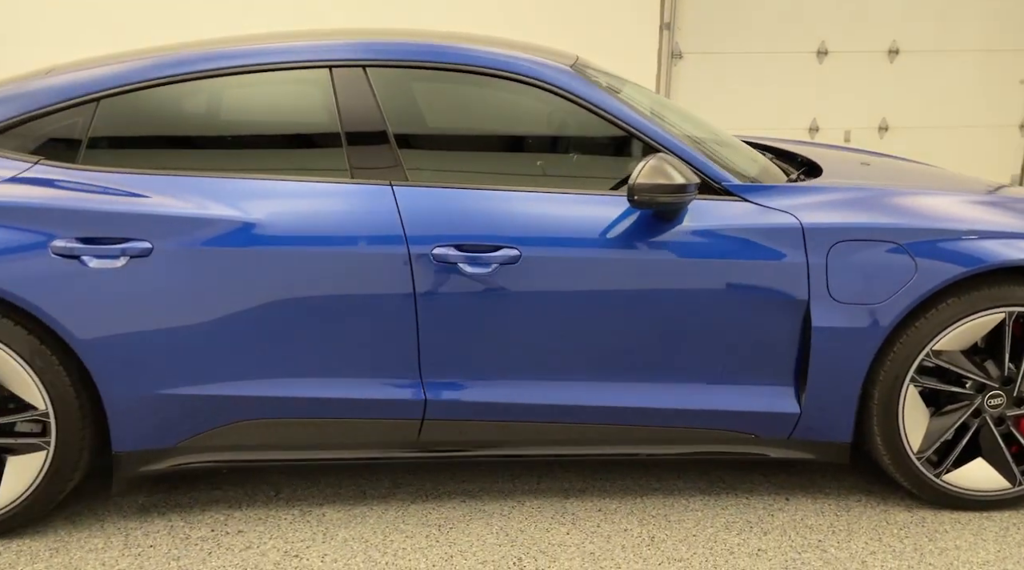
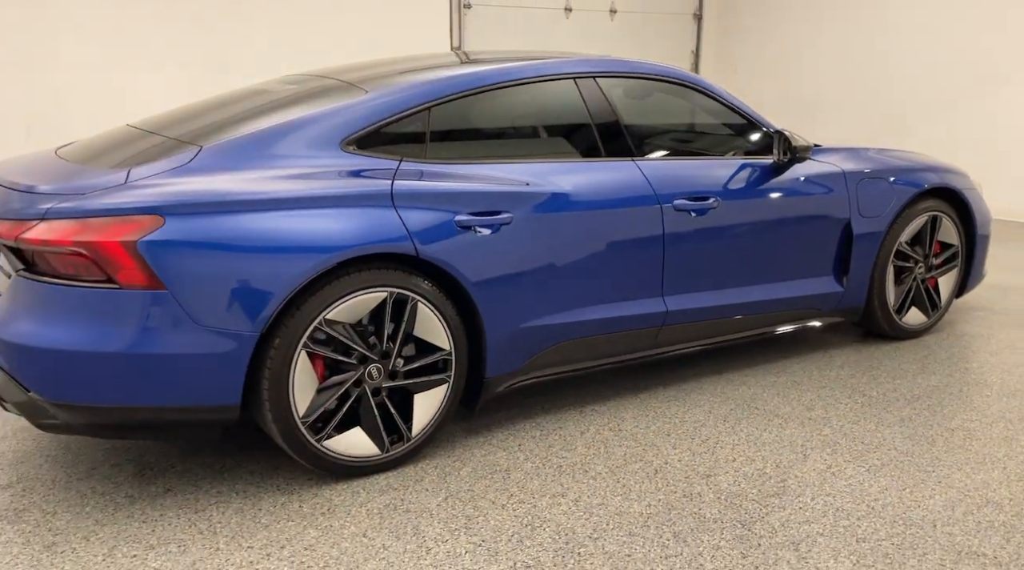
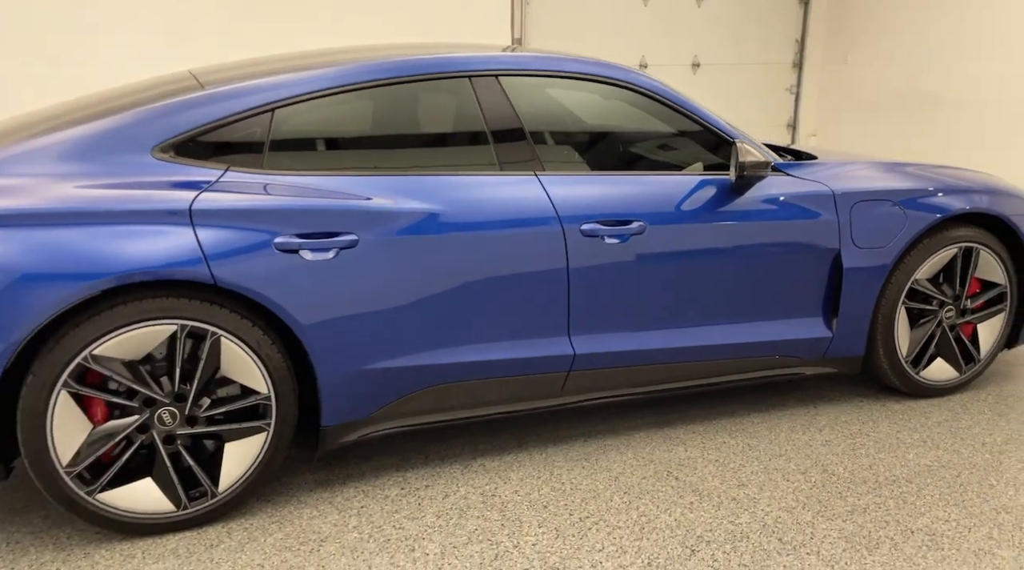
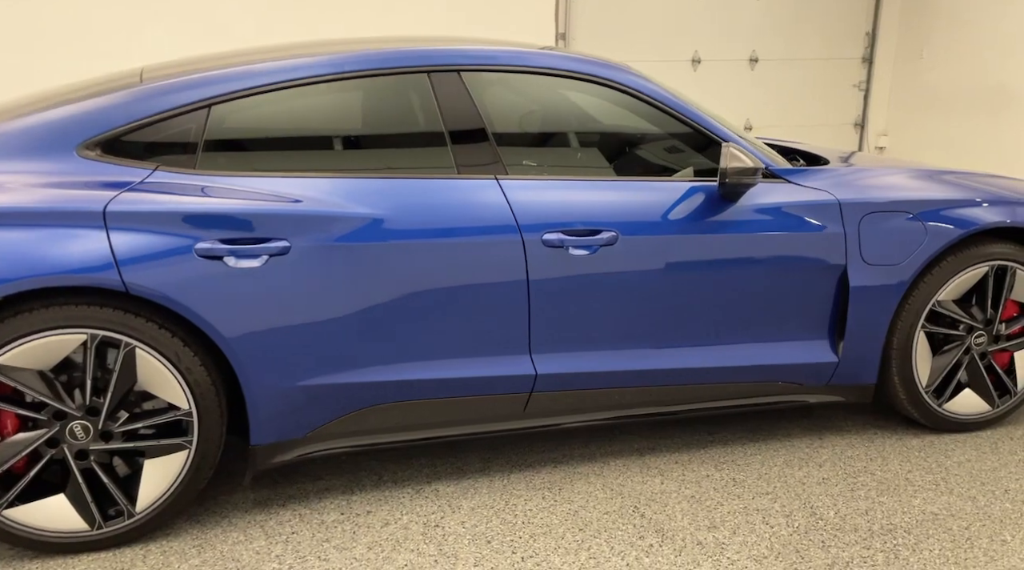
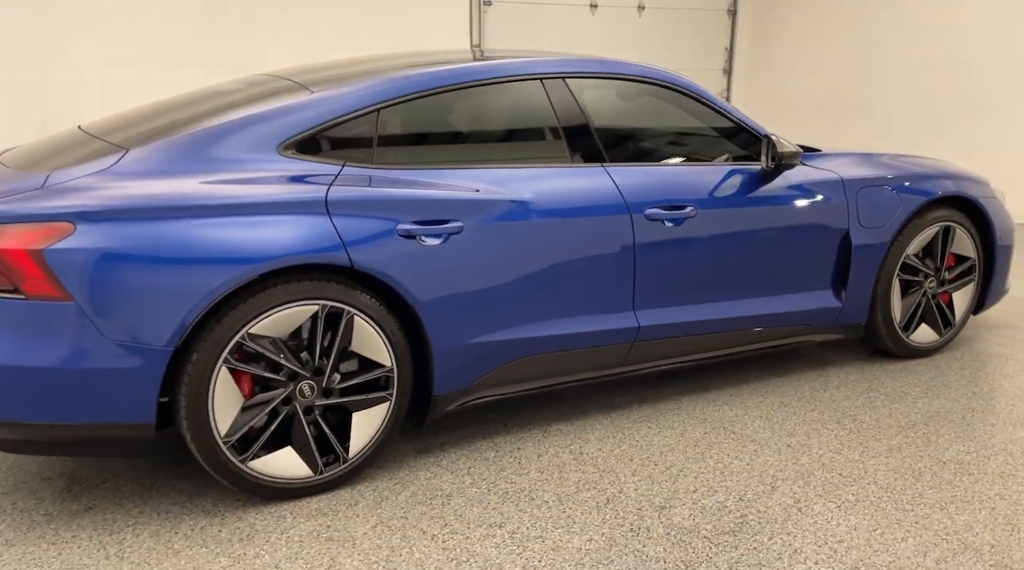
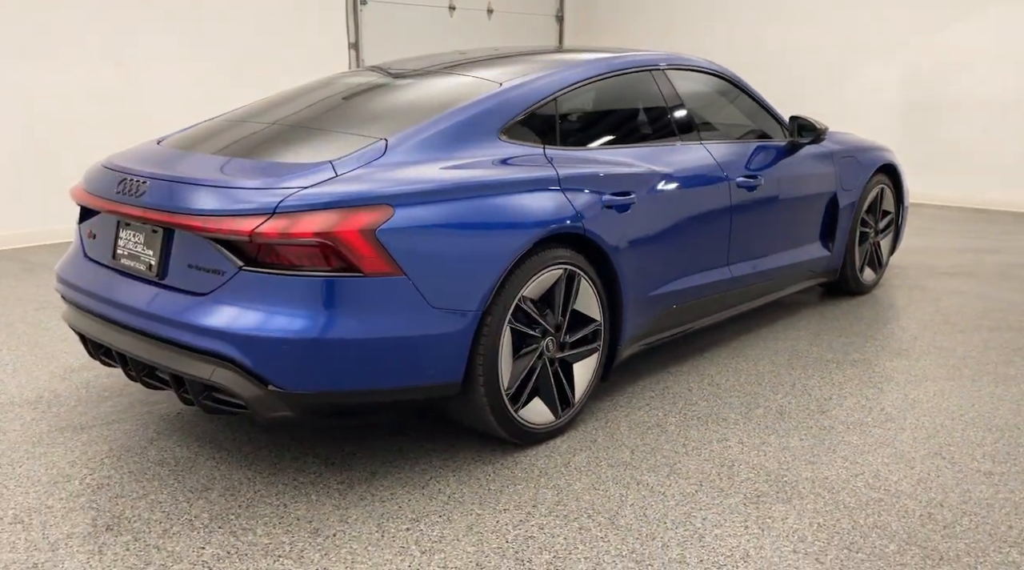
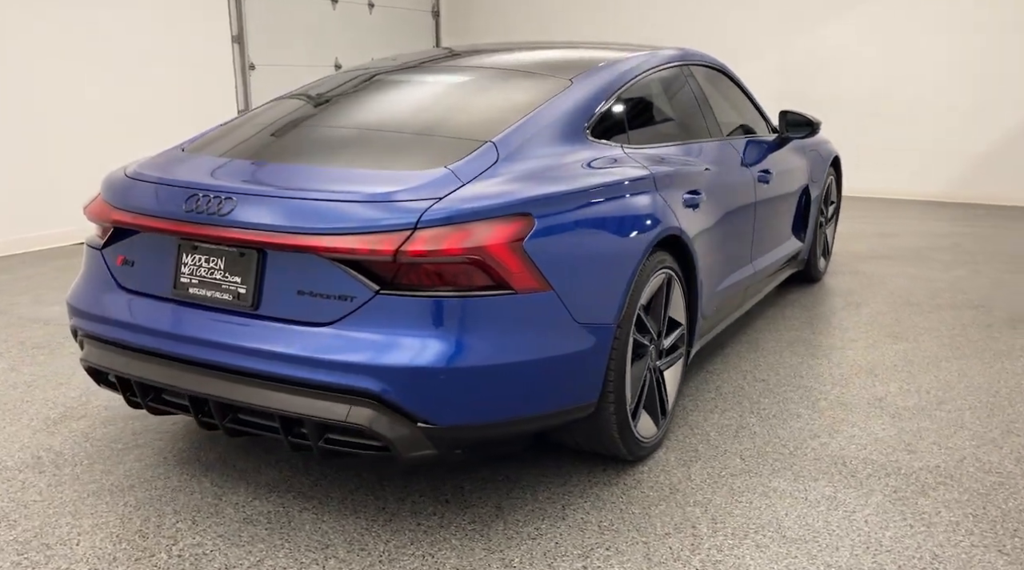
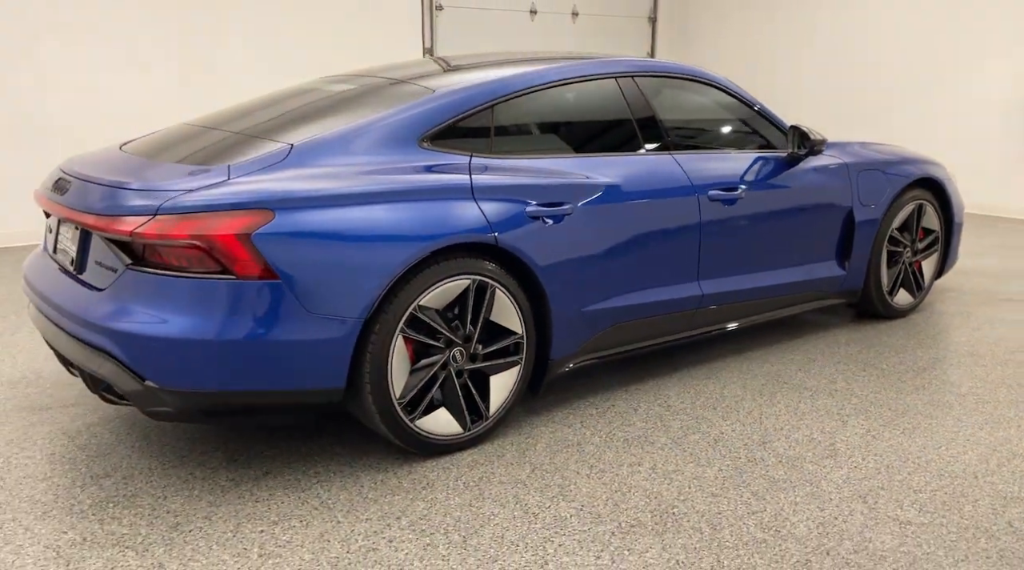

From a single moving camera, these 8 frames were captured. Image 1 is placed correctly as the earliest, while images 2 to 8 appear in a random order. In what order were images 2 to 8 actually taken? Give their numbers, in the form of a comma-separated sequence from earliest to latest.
4, 3, 5, 2, 8, 6, 7
